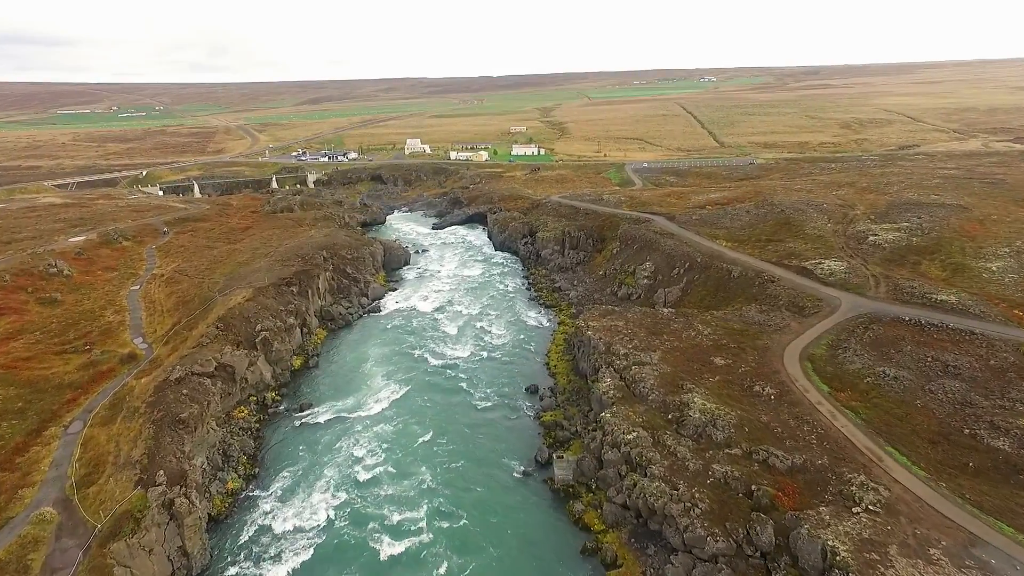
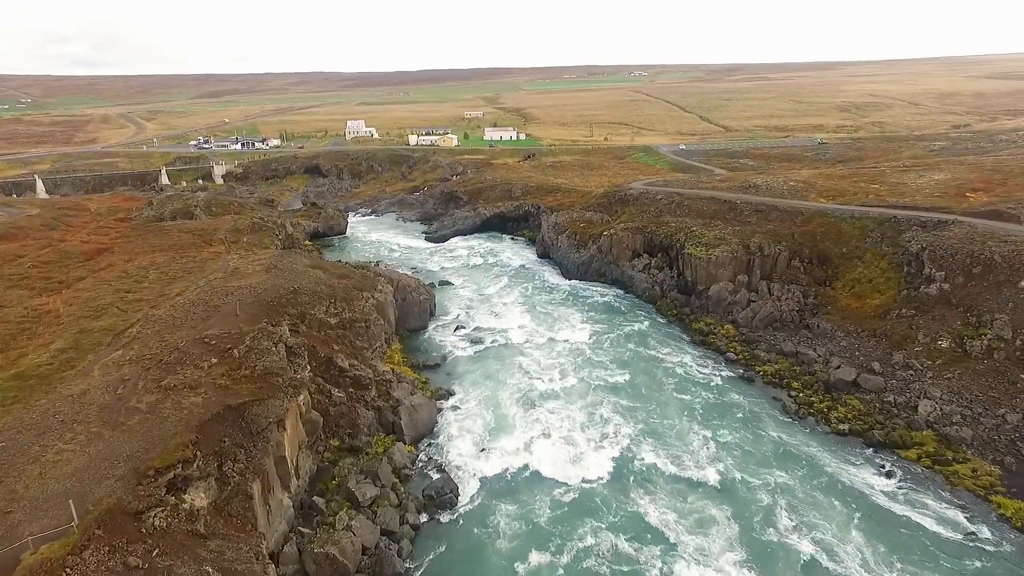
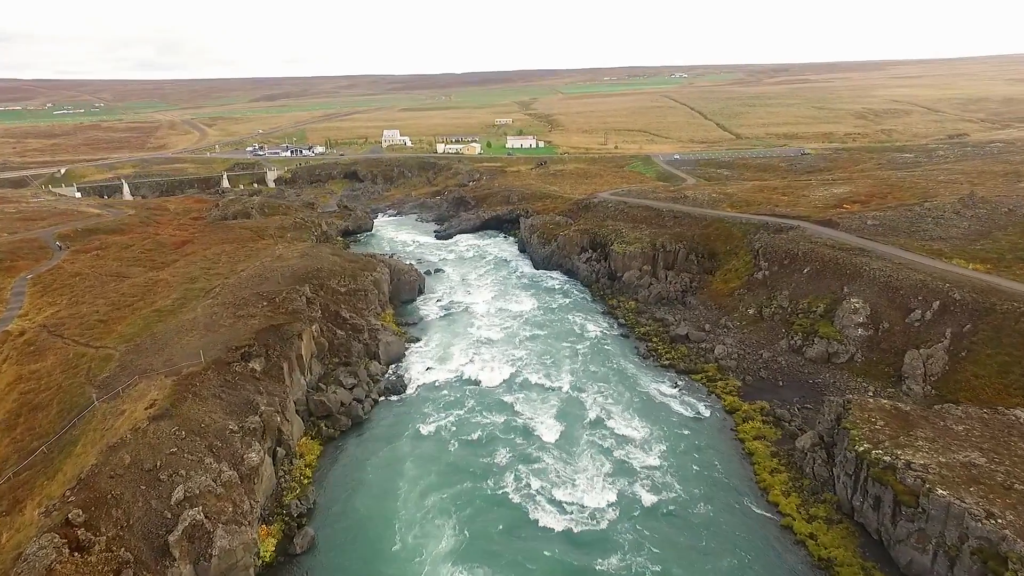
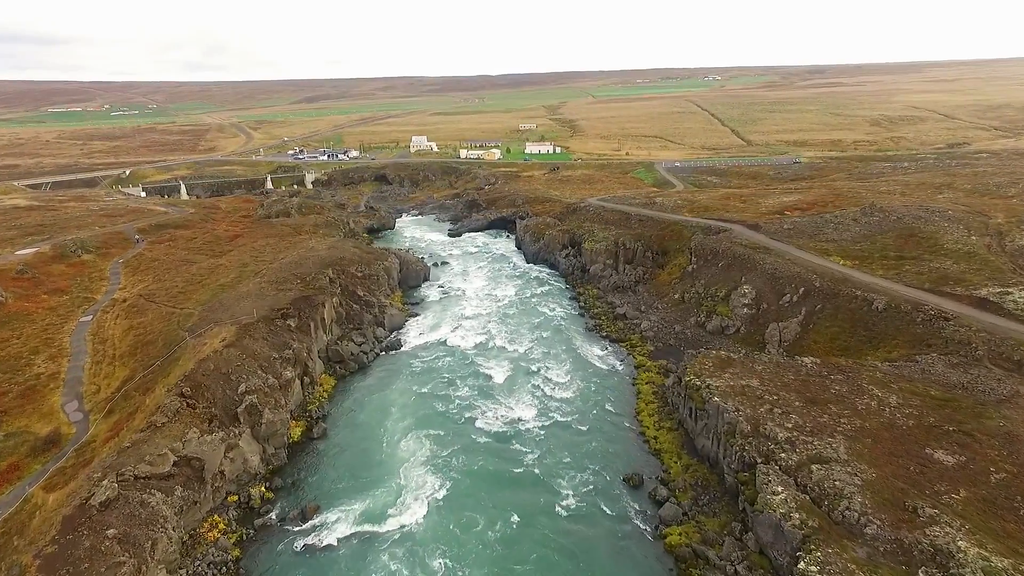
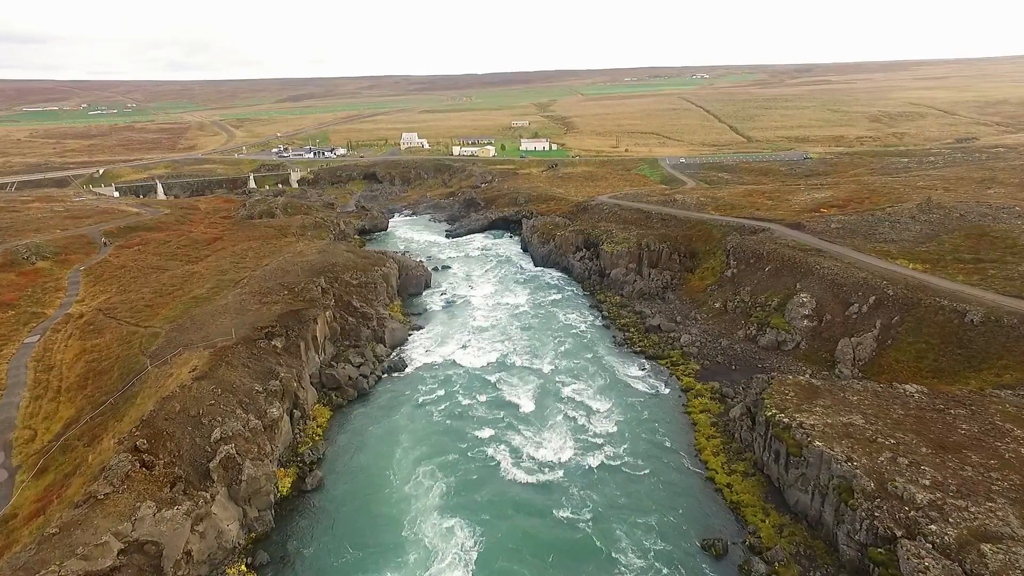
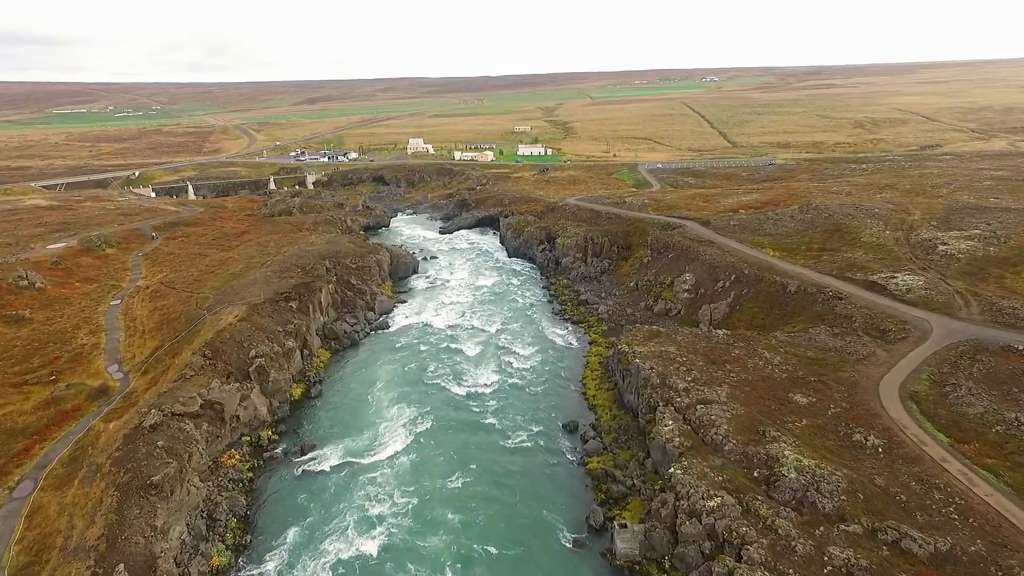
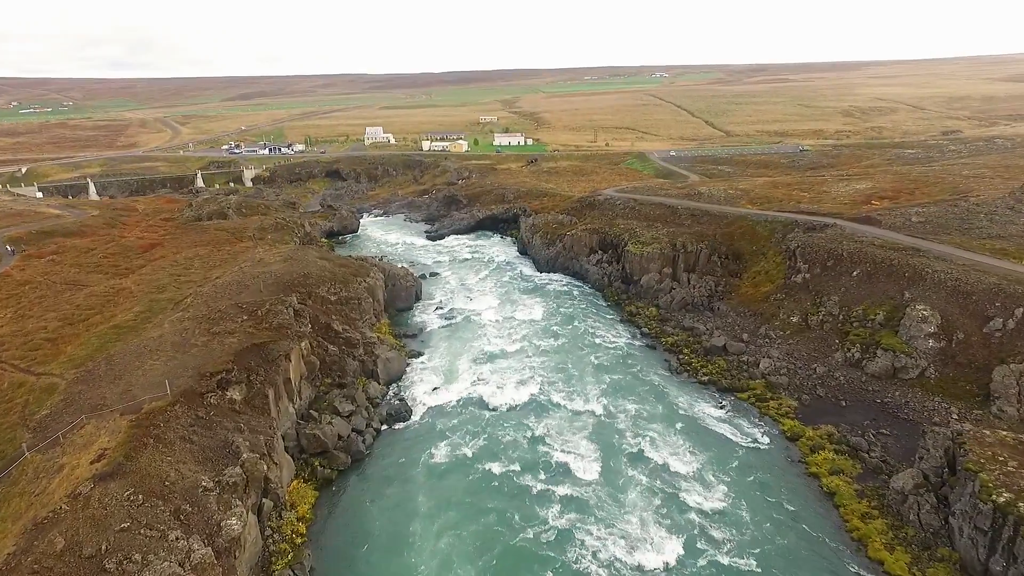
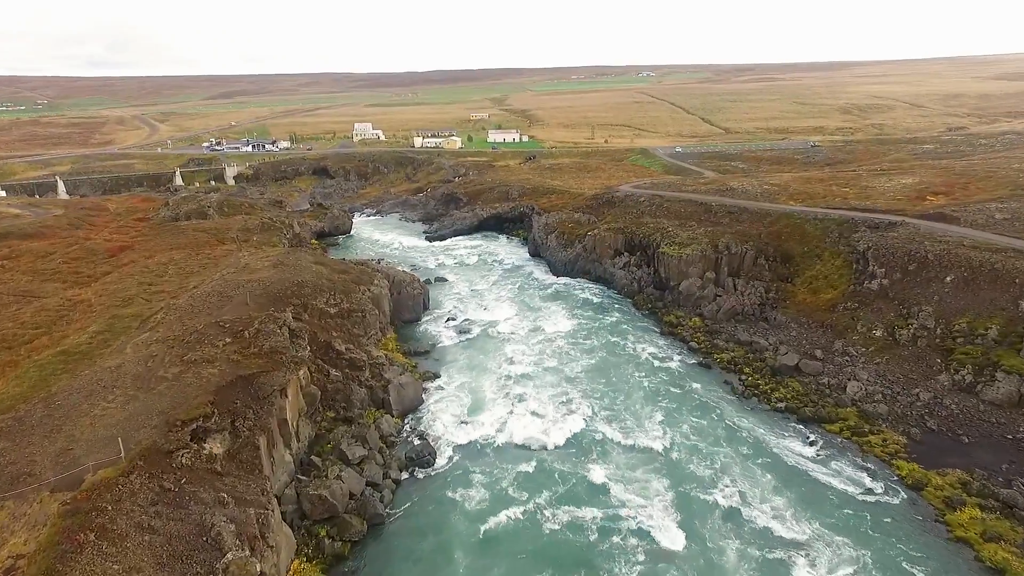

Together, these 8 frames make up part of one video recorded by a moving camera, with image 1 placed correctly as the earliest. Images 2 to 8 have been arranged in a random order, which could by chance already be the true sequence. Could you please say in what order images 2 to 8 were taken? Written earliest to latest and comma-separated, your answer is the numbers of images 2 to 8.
6, 4, 5, 3, 7, 8, 2
